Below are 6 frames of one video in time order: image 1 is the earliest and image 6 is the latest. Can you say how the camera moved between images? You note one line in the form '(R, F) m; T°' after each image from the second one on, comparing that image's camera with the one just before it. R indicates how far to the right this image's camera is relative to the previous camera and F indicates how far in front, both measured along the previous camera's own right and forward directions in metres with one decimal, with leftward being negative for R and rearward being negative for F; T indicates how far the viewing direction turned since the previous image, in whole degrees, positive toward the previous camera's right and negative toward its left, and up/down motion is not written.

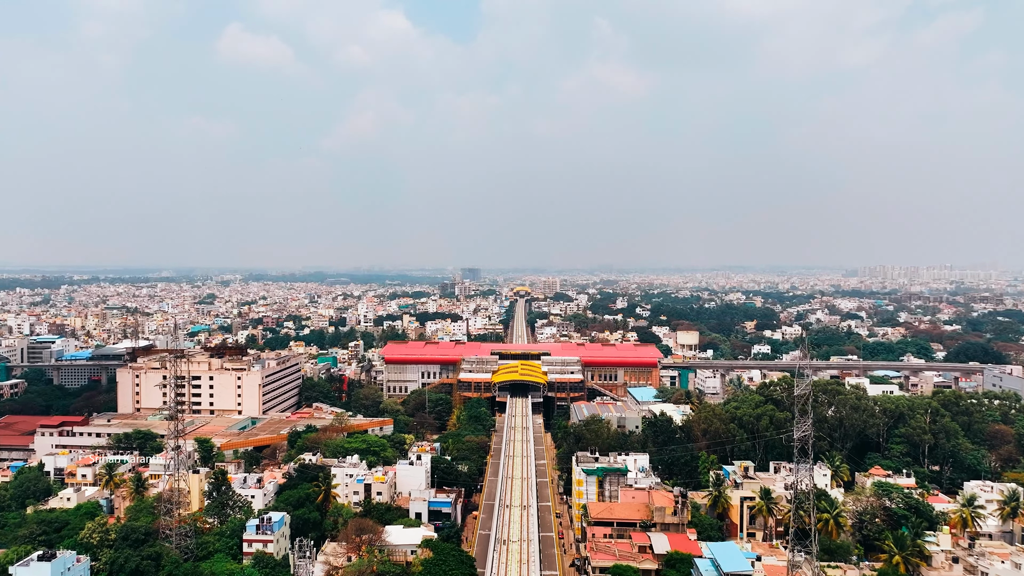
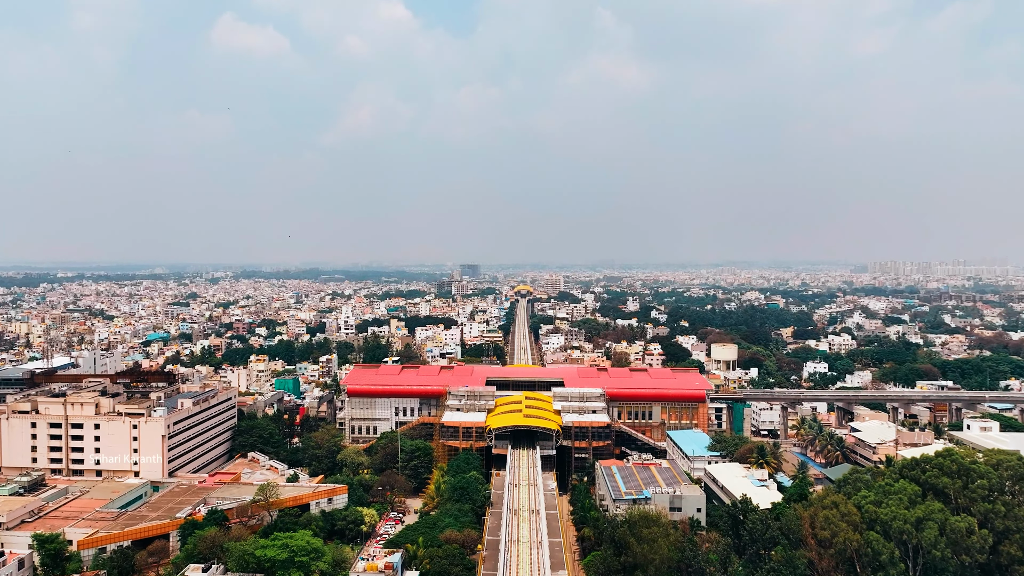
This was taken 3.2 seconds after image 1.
(-0.1, +14.0) m; 0°
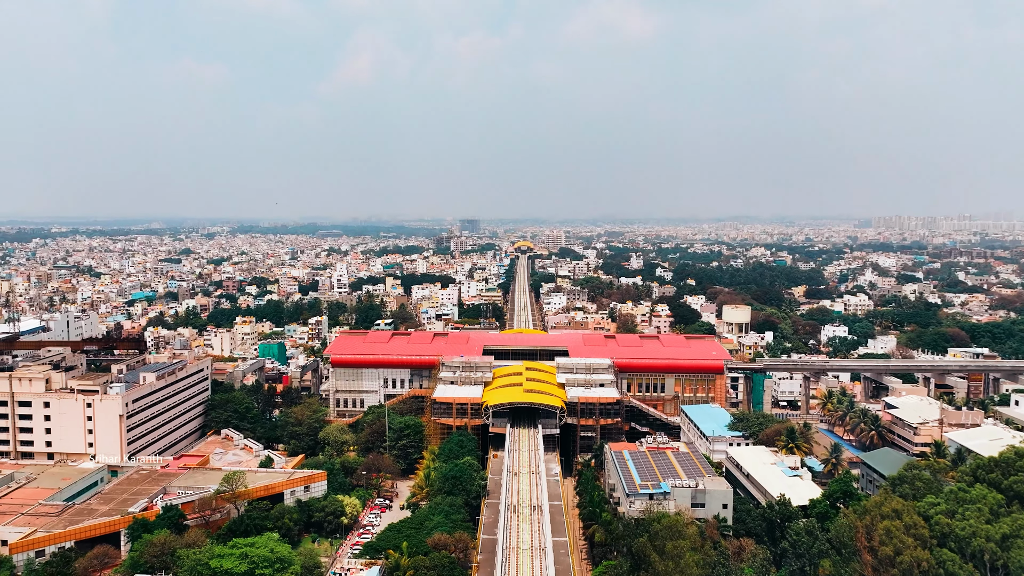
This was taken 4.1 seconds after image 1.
(0.0, +4.2) m; 0°
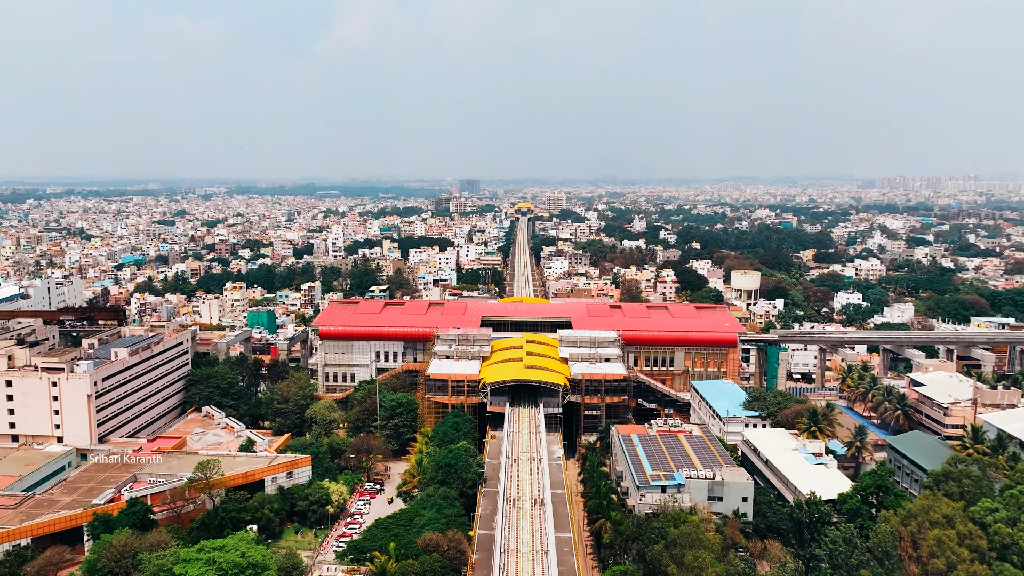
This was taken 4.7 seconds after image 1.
(0.0, +2.6) m; 0°
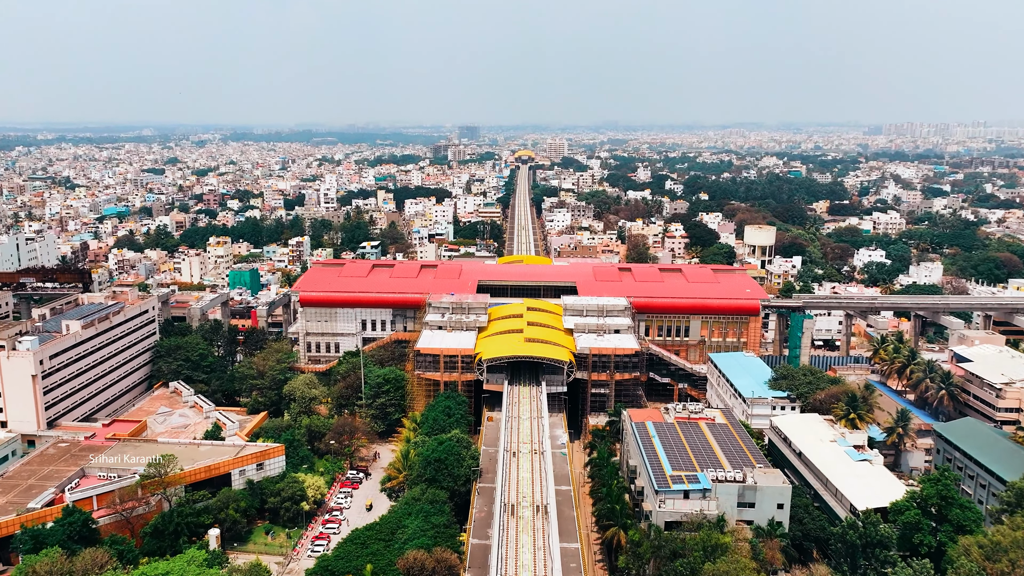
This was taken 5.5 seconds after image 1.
(0.0, +3.6) m; 0°
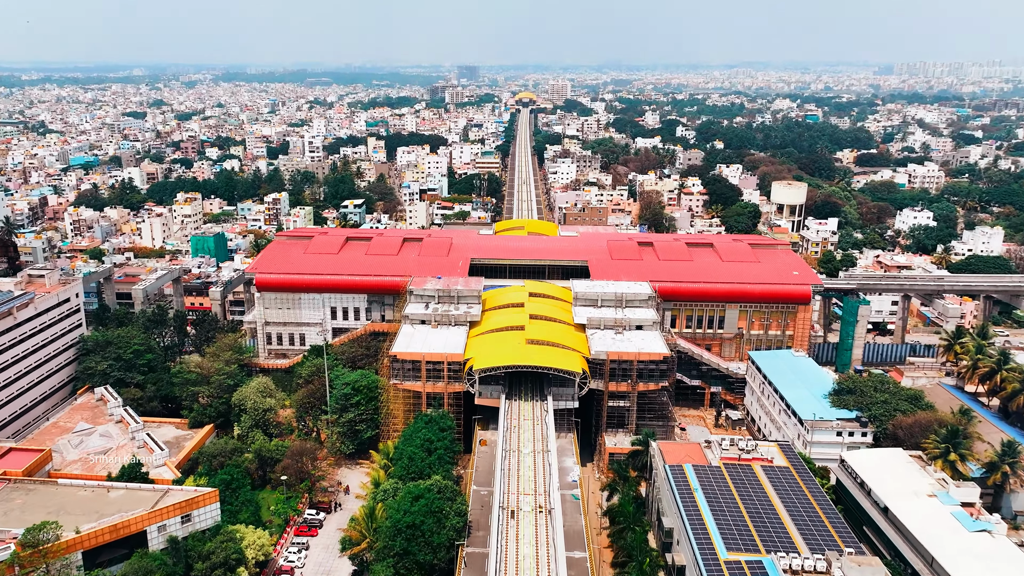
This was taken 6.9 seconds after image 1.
(+0.1, +6.0) m; 0°
